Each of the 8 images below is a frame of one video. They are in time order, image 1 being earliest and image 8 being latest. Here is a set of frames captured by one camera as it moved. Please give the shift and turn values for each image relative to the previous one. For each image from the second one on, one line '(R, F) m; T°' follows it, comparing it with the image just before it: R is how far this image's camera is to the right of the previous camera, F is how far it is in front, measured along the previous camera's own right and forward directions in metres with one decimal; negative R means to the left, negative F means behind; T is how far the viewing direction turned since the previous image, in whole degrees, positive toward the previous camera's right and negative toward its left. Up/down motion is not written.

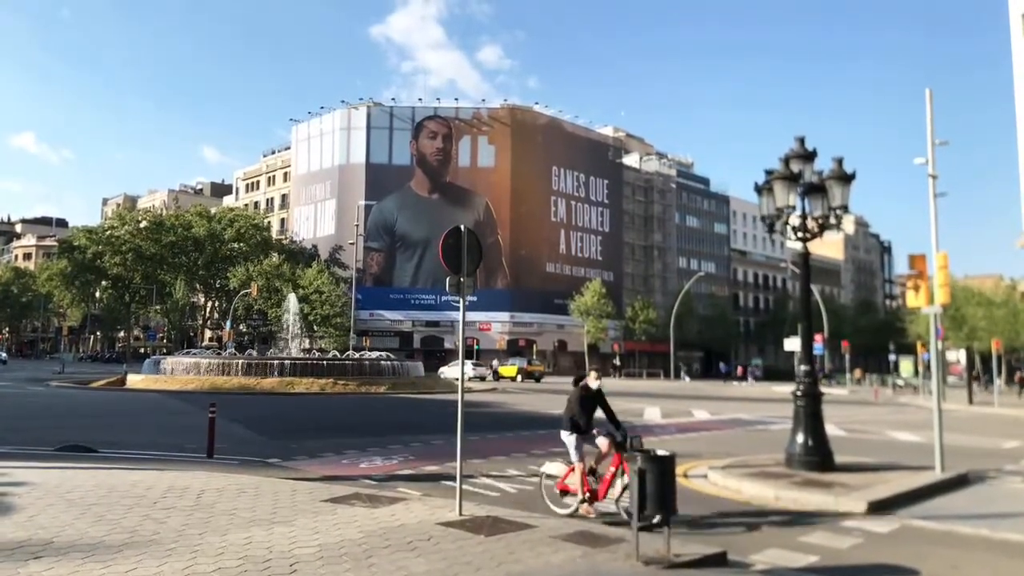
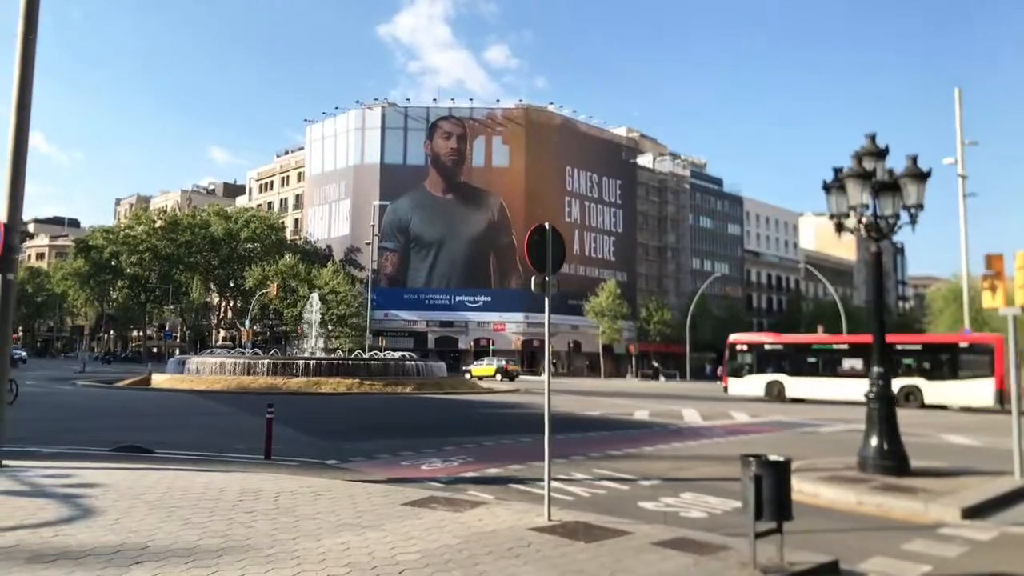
(-0.8, +0.2) m; -1°
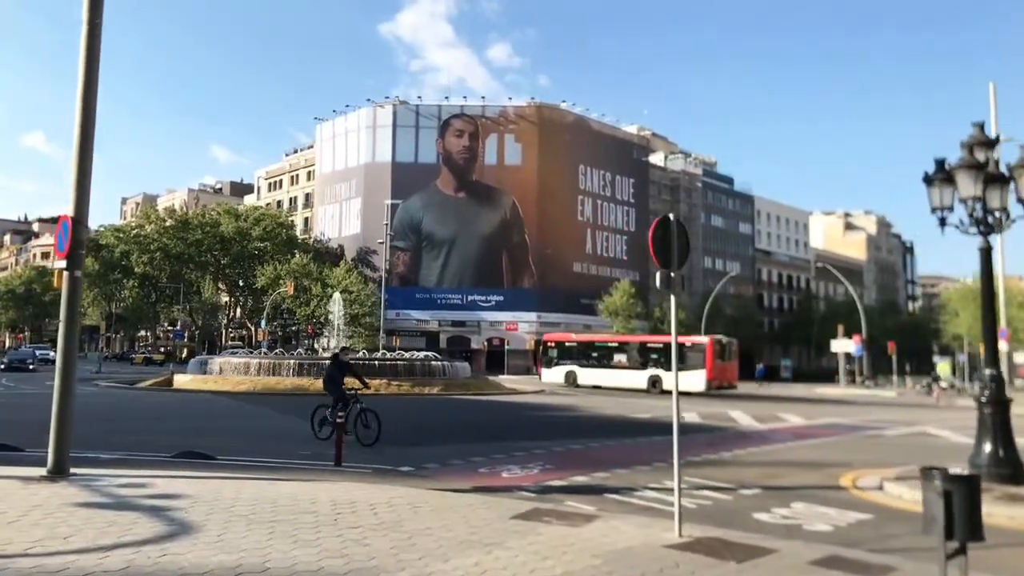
(-1.2, +0.6) m; 0°
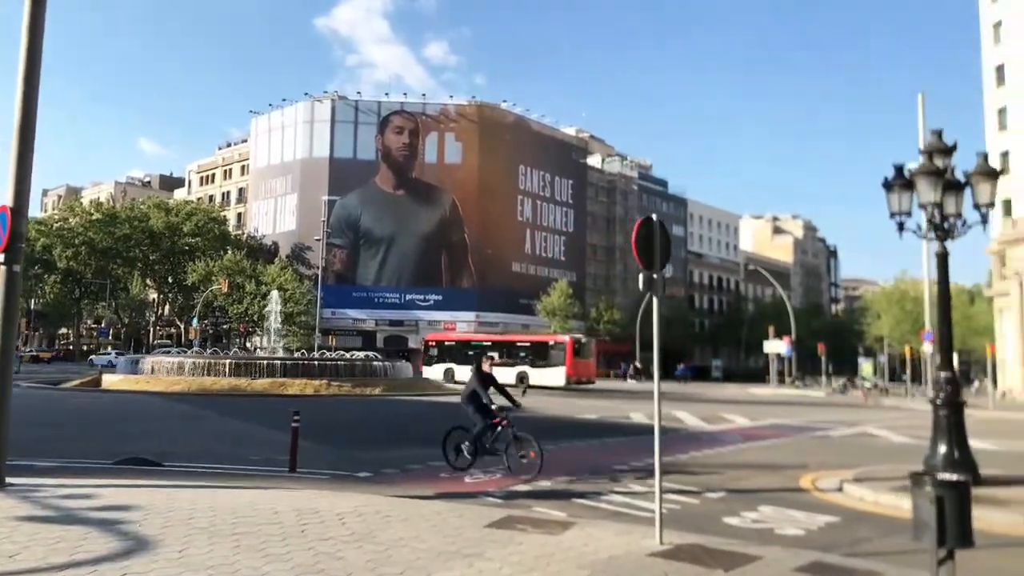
(-0.4, +0.3) m; +5°
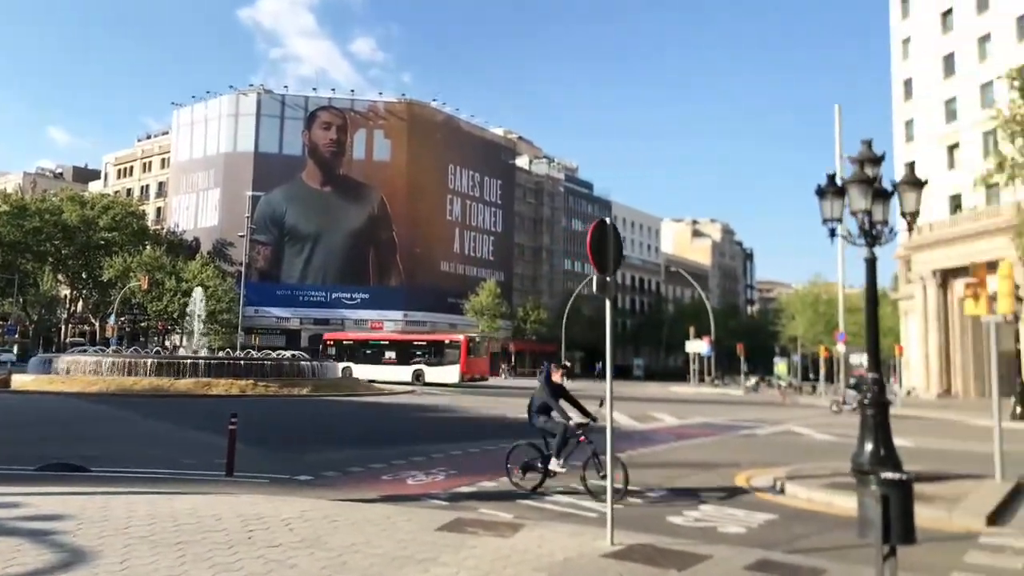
(-0.3, 0.0) m; +5°
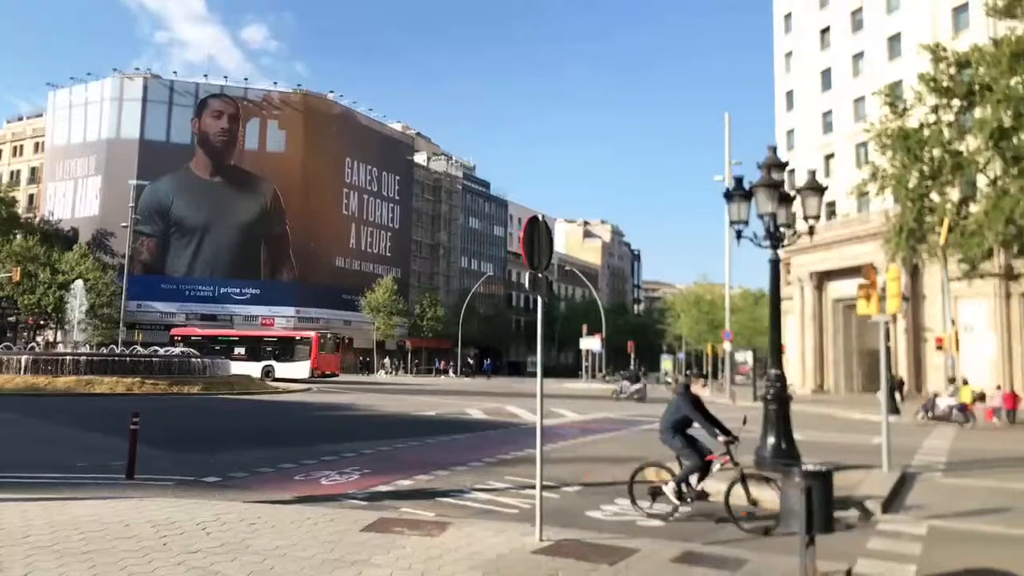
(-0.3, +0.1) m; +8°
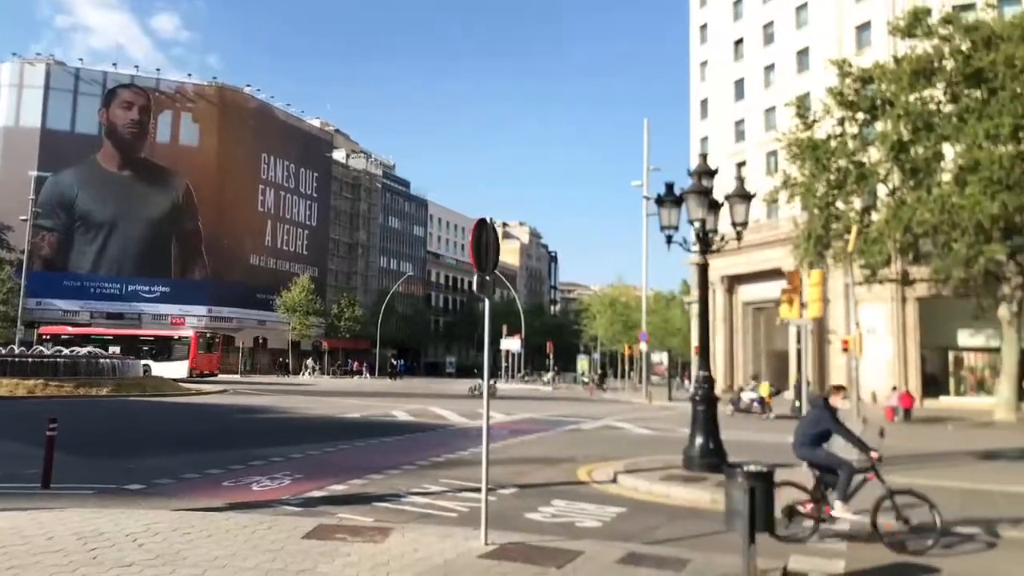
(-0.3, 0.0) m; +6°
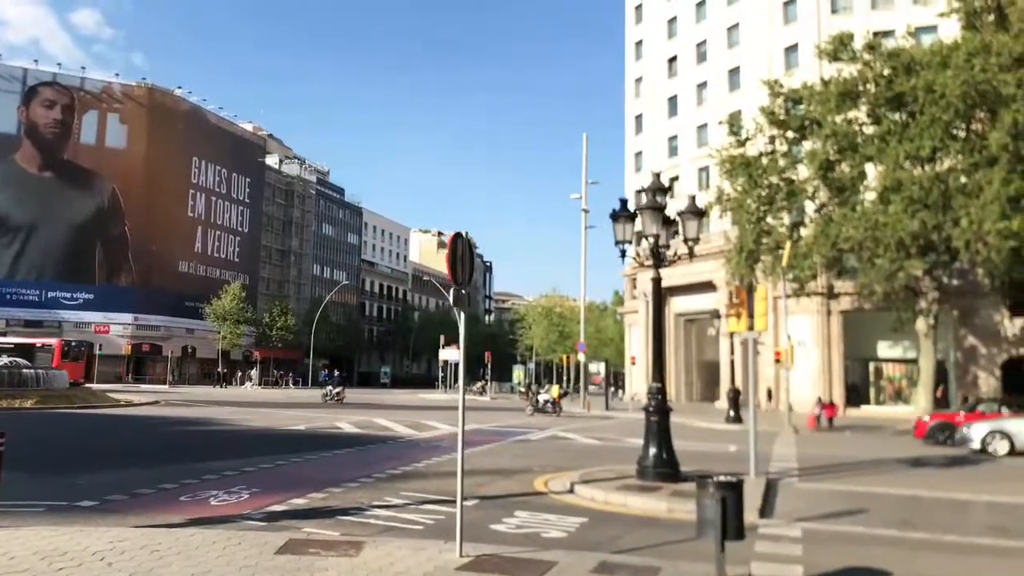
(-0.4, -0.1) m; +5°
